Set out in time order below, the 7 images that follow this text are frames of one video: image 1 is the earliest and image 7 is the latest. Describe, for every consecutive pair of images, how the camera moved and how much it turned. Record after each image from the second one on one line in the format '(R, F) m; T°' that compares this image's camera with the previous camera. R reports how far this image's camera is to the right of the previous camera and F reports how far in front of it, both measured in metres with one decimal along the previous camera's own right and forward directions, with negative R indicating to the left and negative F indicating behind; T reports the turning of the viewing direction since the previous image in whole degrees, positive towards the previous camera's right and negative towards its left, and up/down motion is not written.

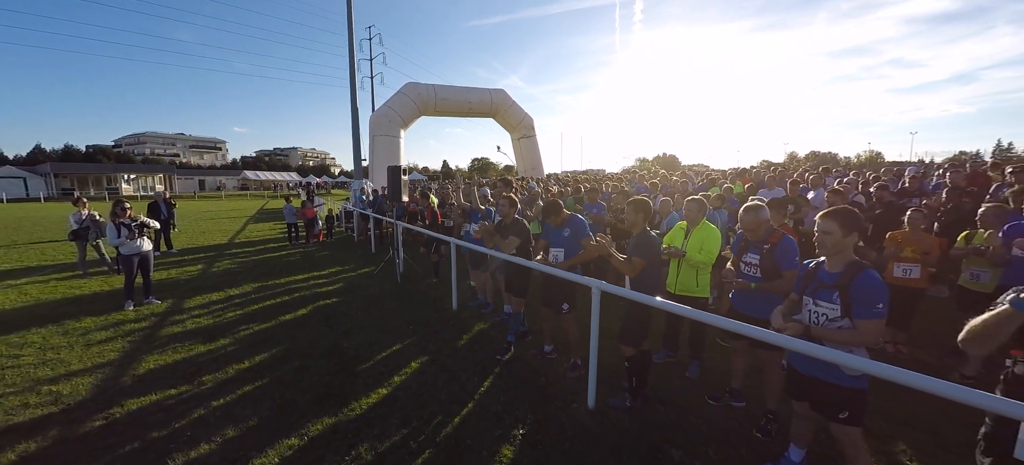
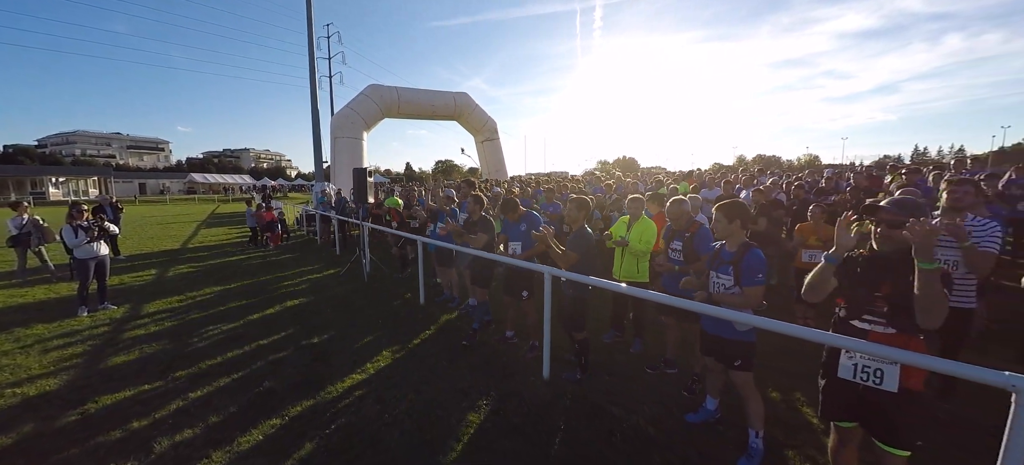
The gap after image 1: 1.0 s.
(0.0, -0.4) m; +5°
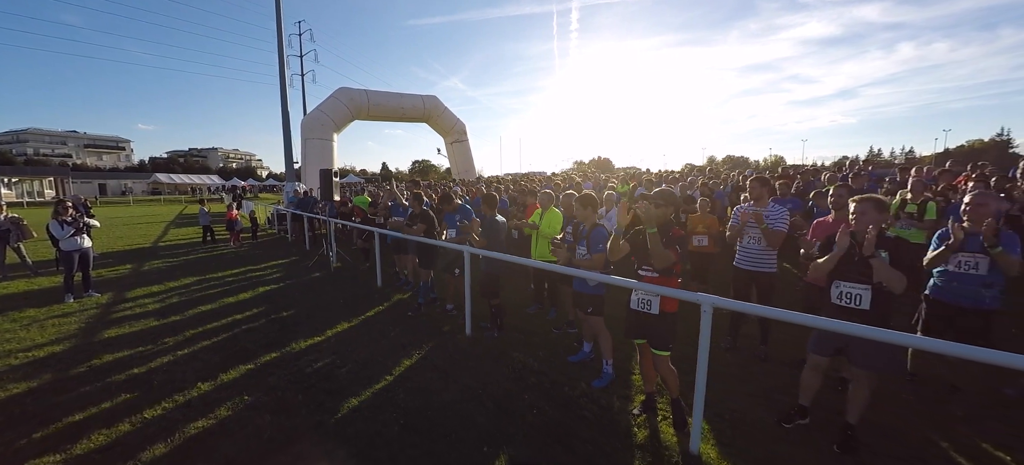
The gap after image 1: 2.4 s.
(+0.6, -0.9) m; +3°
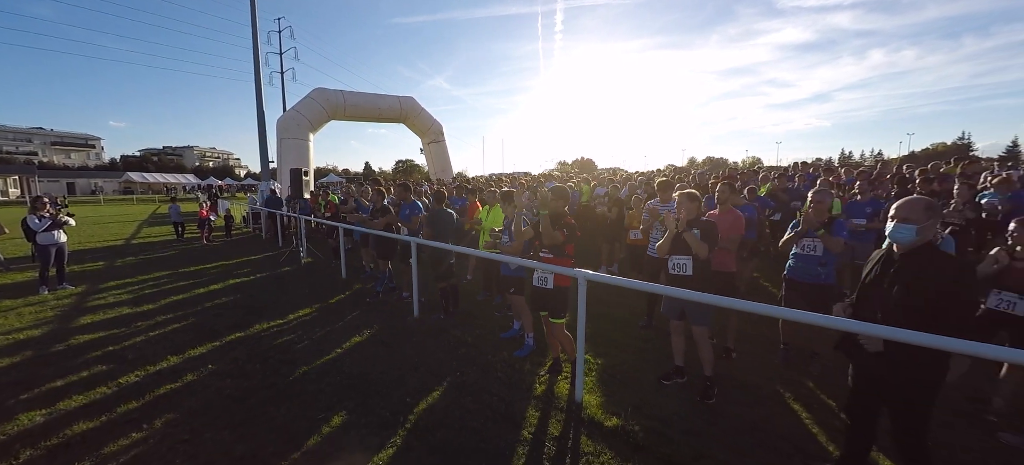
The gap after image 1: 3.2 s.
(+0.6, -0.6) m; +2°
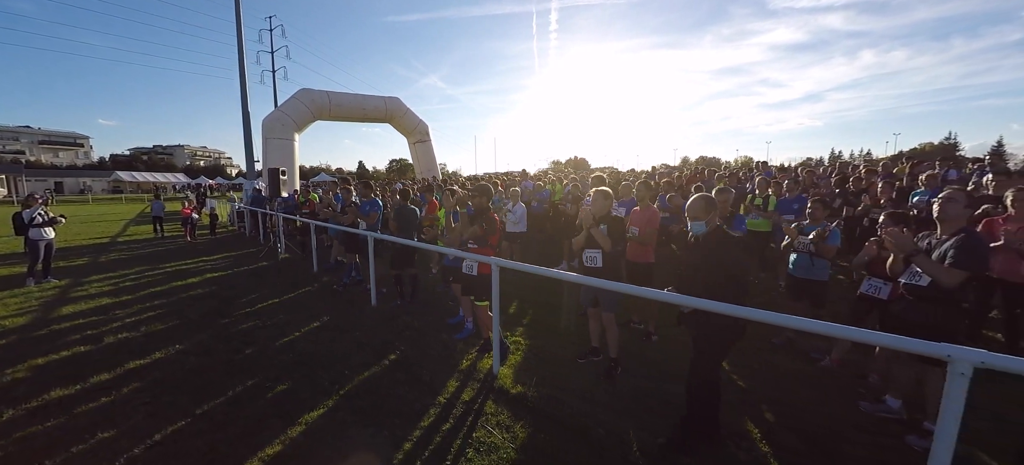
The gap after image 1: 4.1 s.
(+0.7, -0.5) m; +1°
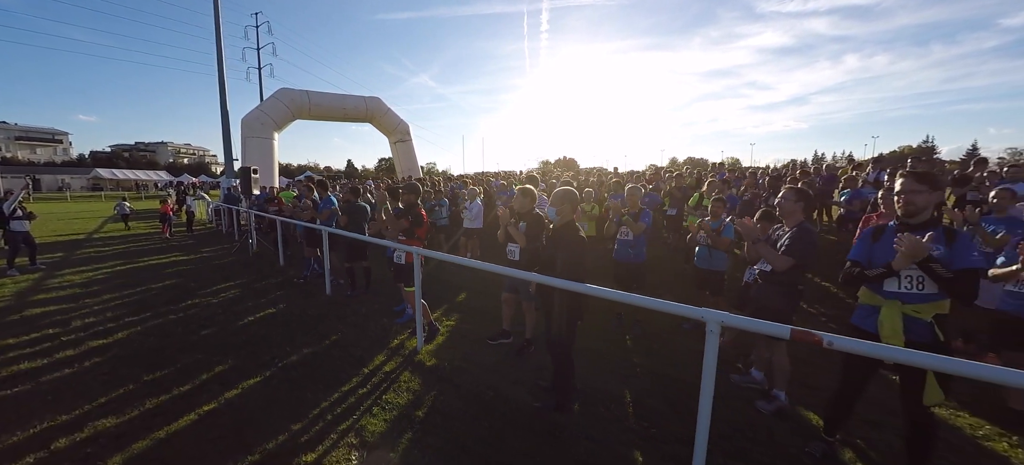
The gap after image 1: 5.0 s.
(+0.8, -0.5) m; +1°
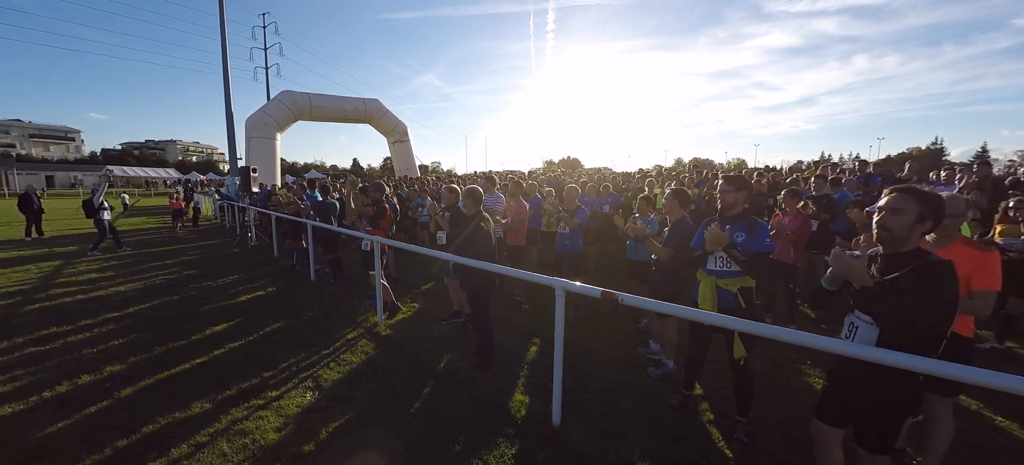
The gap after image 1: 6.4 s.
(+0.8, -0.8) m; -1°
